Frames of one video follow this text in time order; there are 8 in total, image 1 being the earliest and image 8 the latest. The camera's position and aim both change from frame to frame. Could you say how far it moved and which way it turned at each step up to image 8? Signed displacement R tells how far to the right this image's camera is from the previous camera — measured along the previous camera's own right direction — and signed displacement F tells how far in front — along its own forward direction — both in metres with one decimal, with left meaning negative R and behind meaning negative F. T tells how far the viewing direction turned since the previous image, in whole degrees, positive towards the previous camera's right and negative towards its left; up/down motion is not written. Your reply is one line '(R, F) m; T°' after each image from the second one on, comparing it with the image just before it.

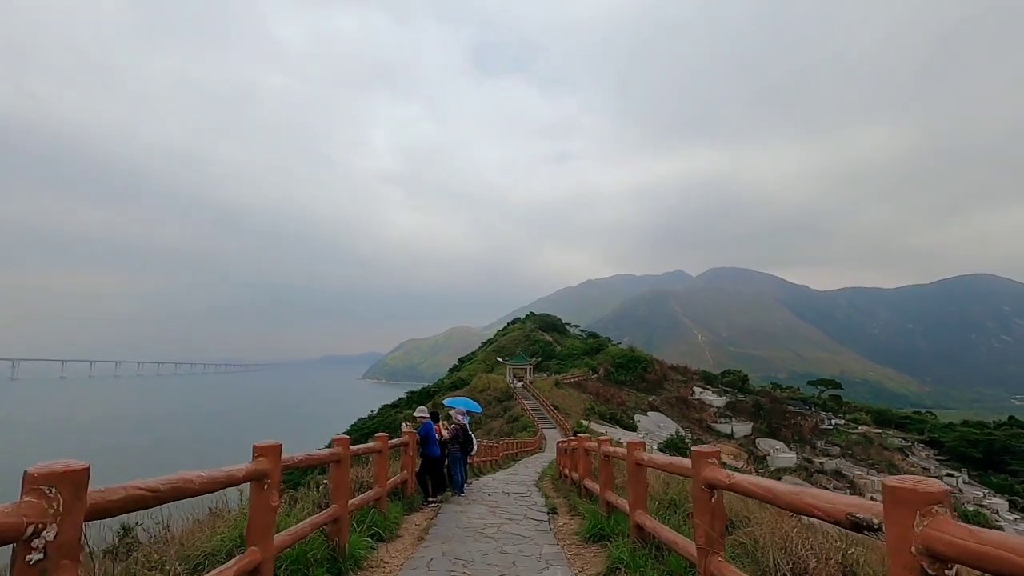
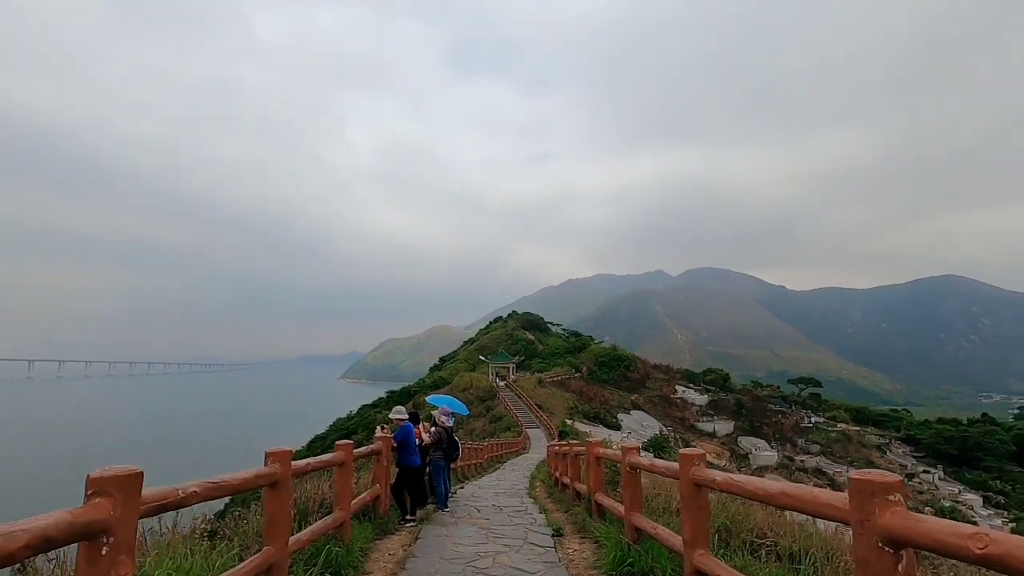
(-0.1, +0.5) m; +2°
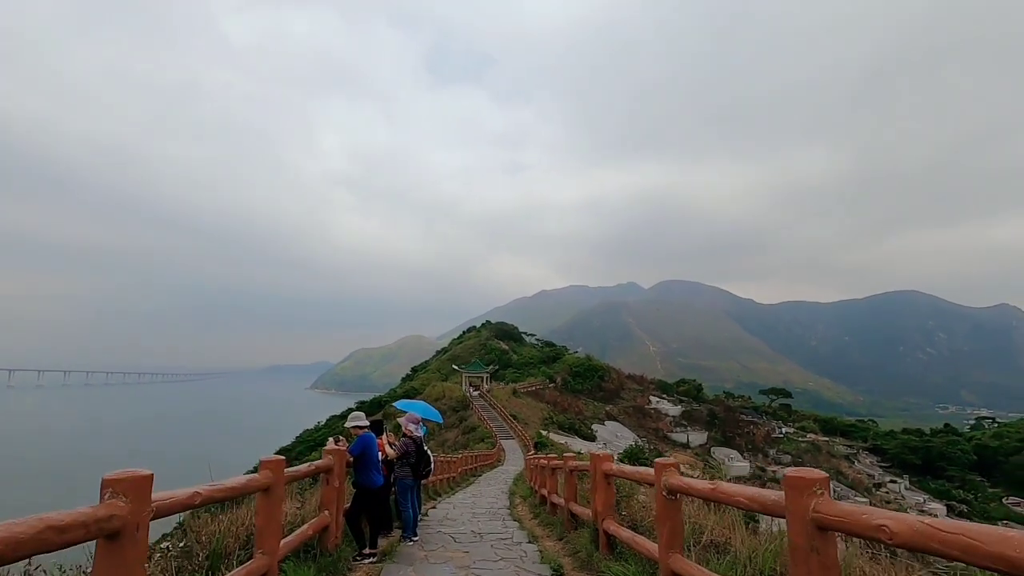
(-0.1, +0.5) m; +3°
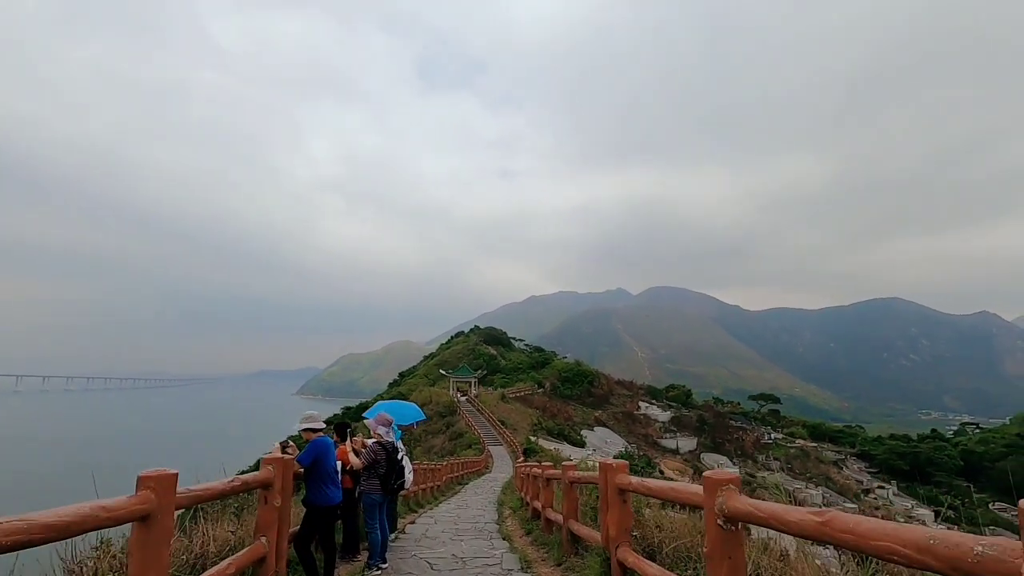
(0.0, +0.4) m; +1°
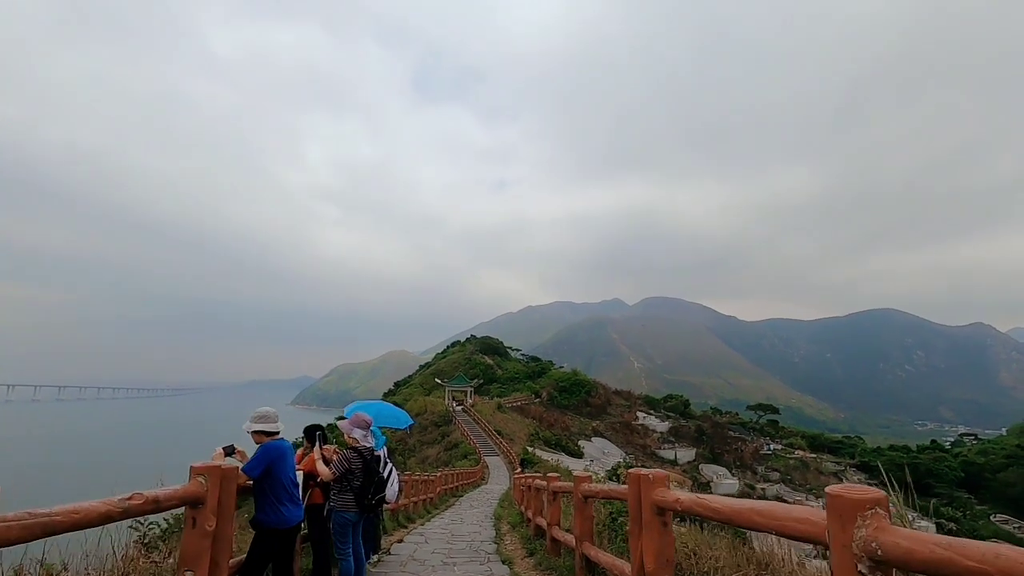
(0.0, +0.3) m; 0°
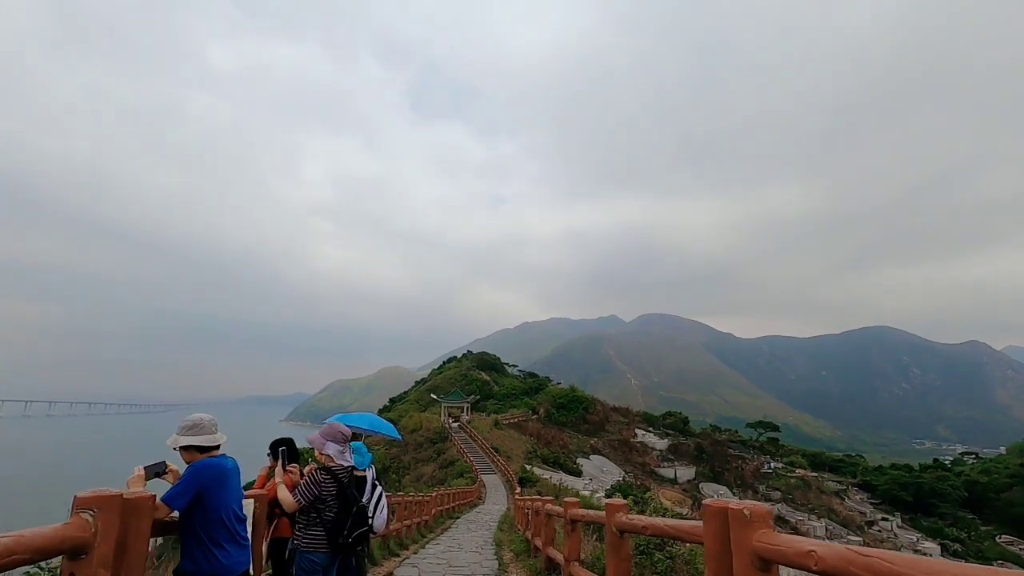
(-0.1, +0.3) m; 0°
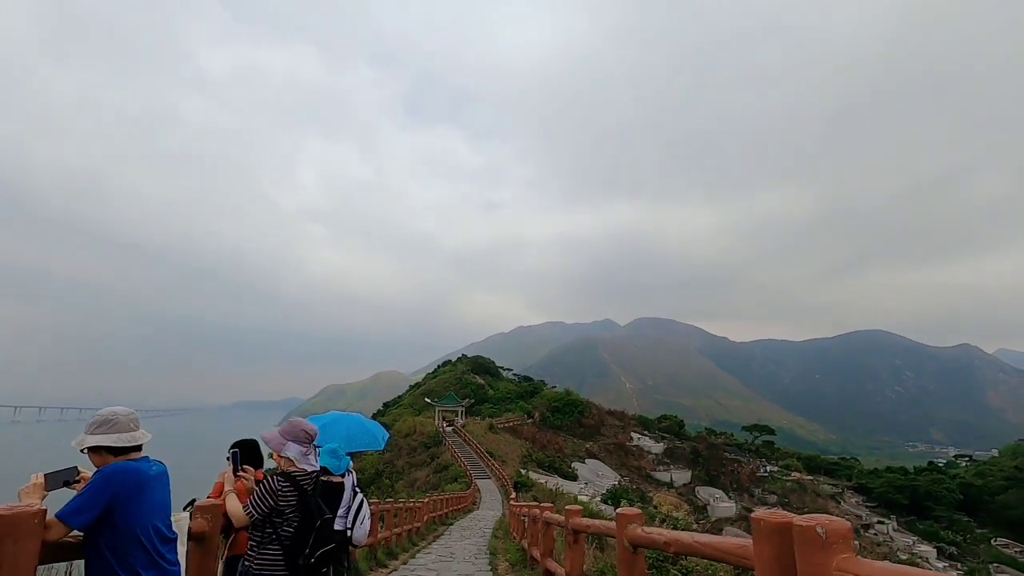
(0.0, +0.2) m; +1°
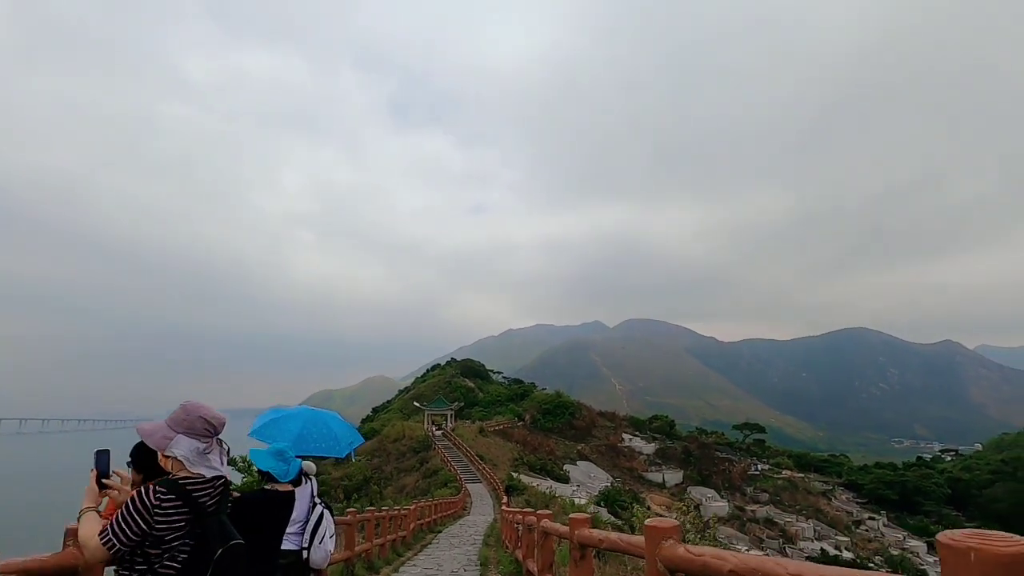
(0.0, +0.3) m; +1°
